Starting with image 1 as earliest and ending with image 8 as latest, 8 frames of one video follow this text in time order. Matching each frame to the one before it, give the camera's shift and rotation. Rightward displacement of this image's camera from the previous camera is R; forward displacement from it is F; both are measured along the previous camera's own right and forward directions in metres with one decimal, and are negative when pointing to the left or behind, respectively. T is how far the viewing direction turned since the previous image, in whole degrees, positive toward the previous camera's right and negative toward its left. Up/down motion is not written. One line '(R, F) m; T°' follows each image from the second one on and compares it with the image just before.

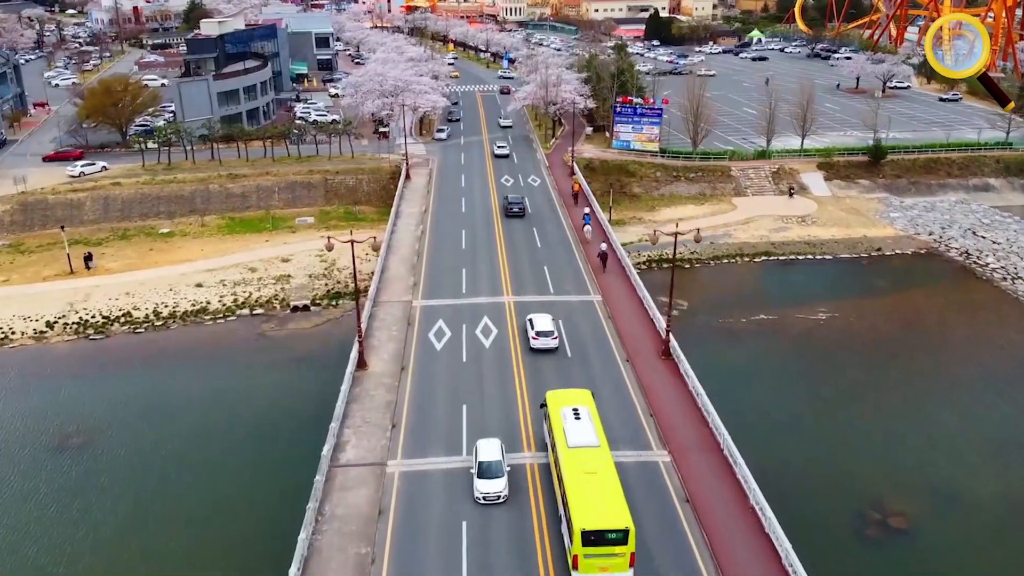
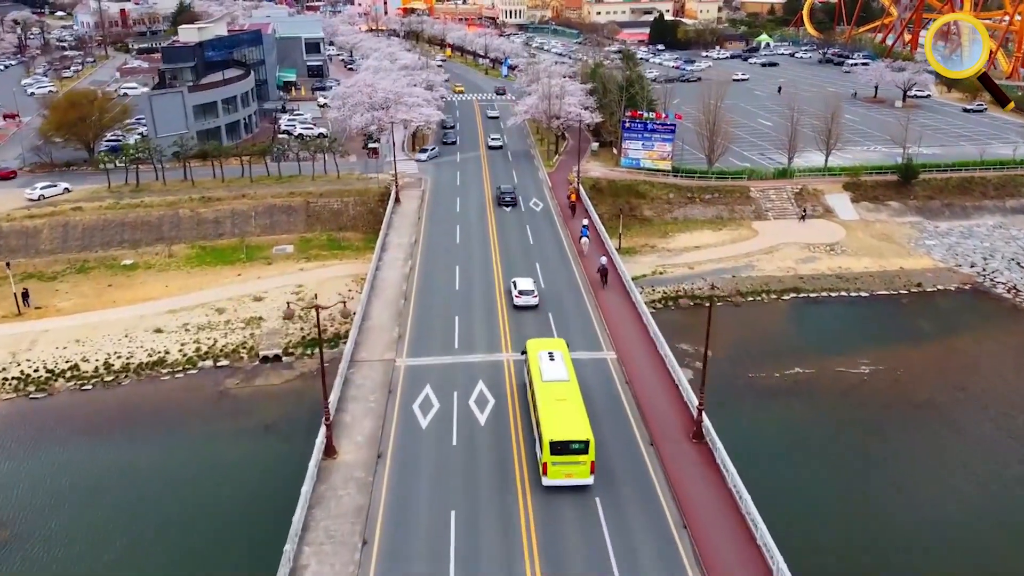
(0.0, +5.0) m; 0°
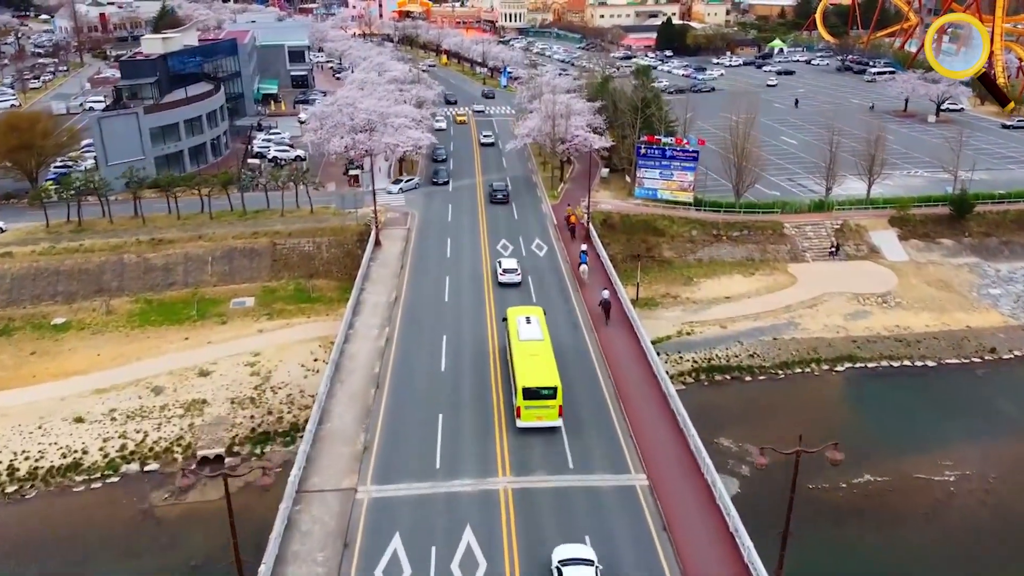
(+0.1, +7.2) m; 0°
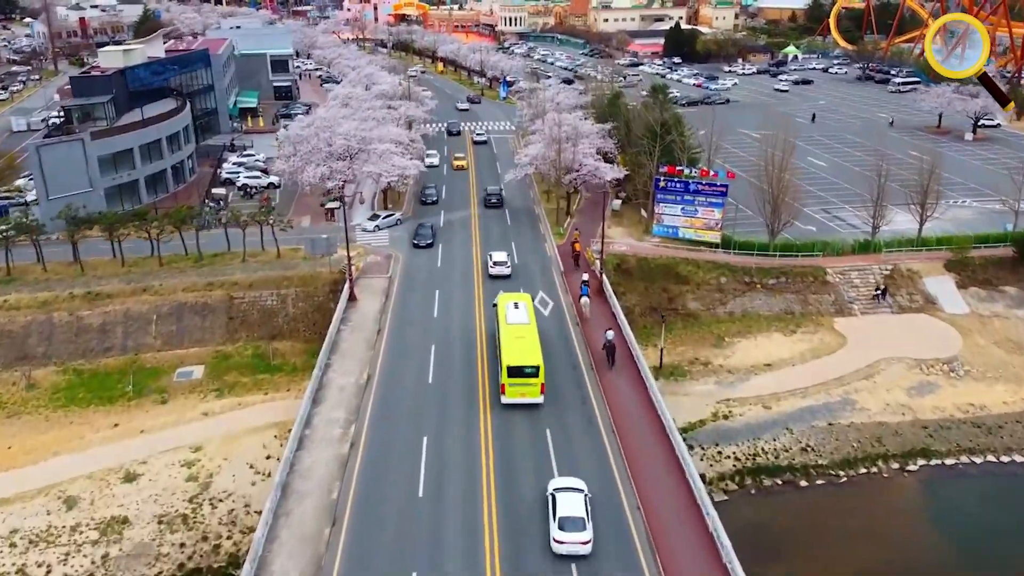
(0.0, +6.8) m; 0°
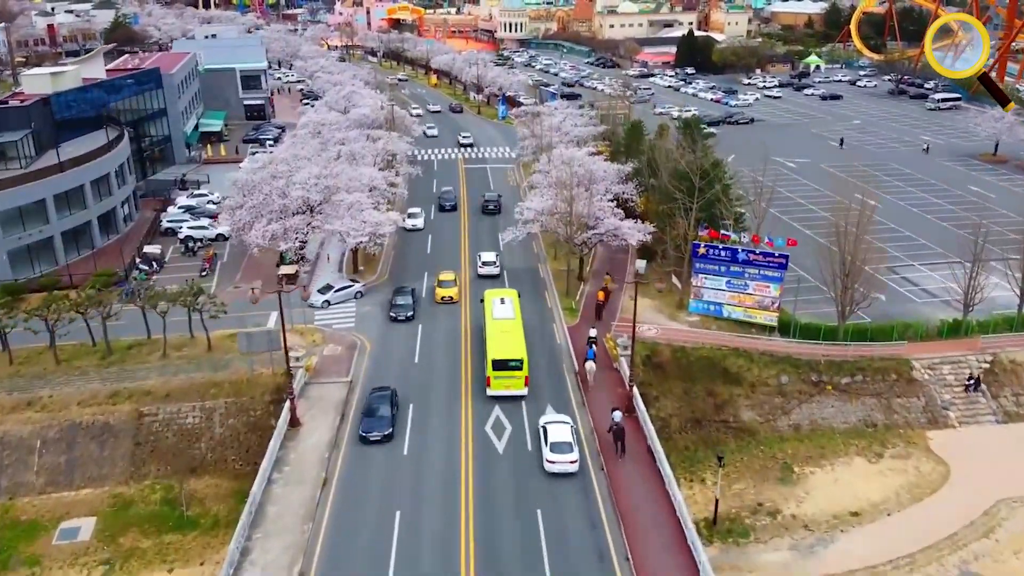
(0.0, +9.3) m; 0°
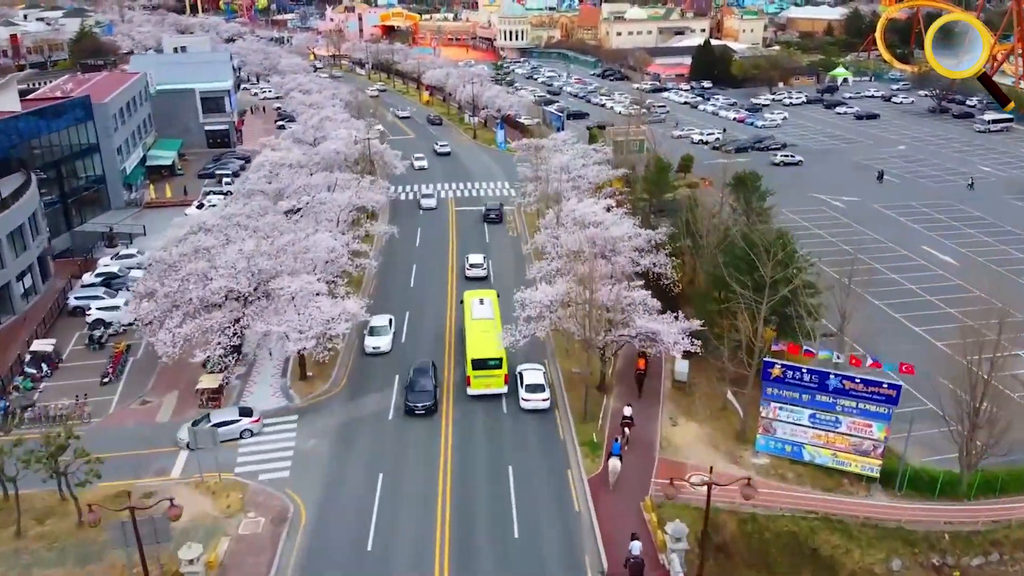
(+0.1, +9.6) m; 0°
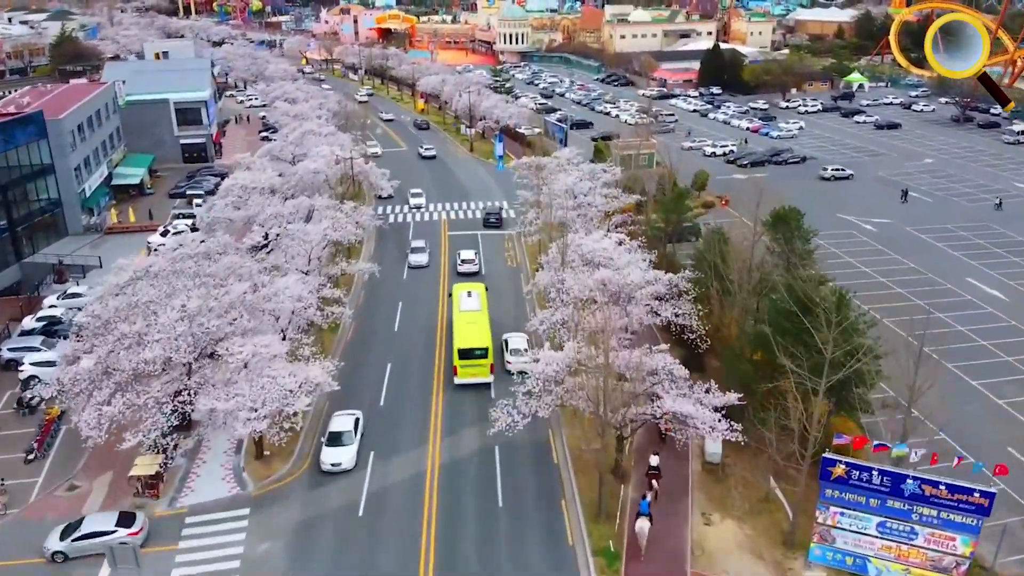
(+0.1, +4.8) m; 0°
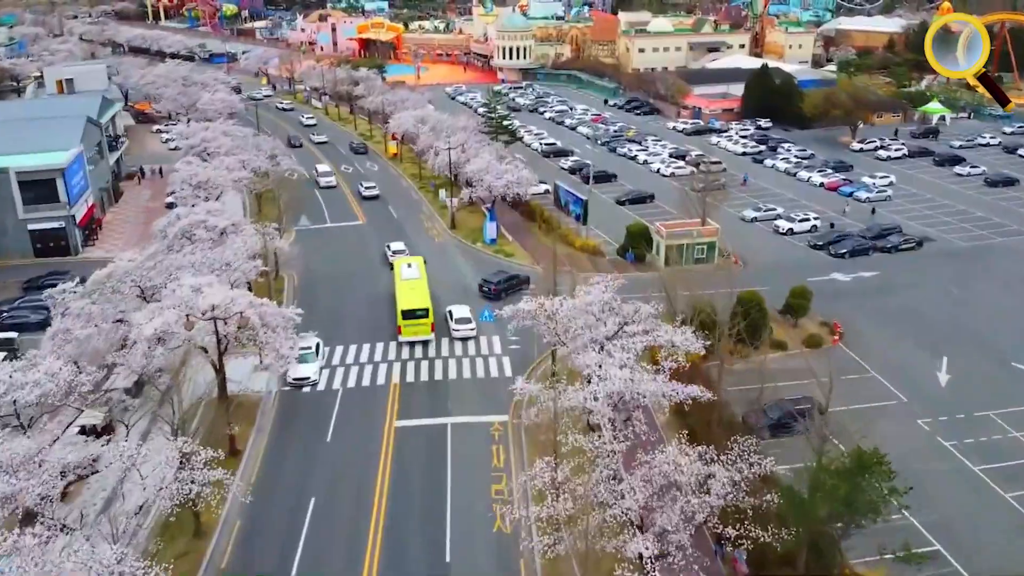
(+0.1, +19.0) m; 0°
